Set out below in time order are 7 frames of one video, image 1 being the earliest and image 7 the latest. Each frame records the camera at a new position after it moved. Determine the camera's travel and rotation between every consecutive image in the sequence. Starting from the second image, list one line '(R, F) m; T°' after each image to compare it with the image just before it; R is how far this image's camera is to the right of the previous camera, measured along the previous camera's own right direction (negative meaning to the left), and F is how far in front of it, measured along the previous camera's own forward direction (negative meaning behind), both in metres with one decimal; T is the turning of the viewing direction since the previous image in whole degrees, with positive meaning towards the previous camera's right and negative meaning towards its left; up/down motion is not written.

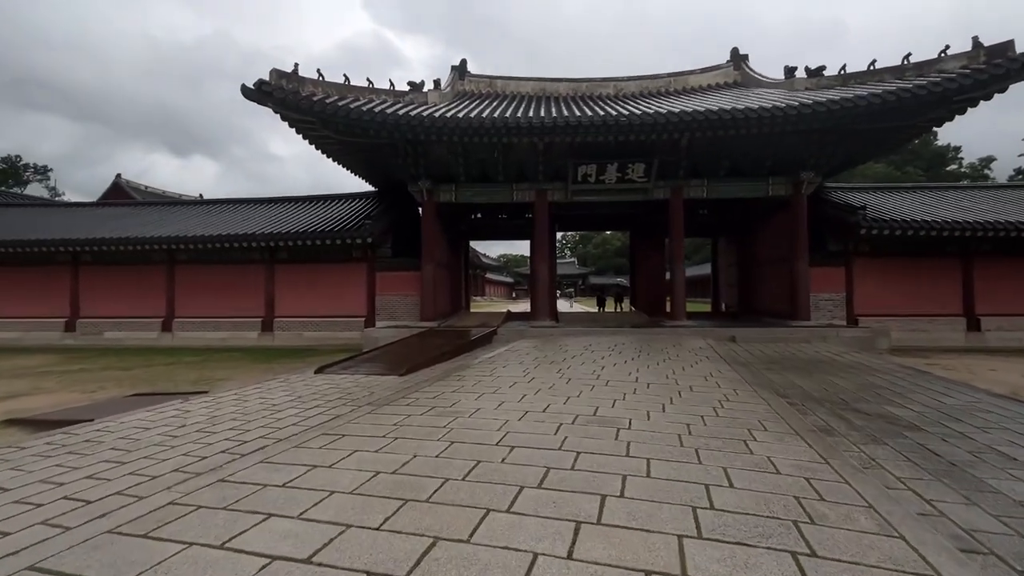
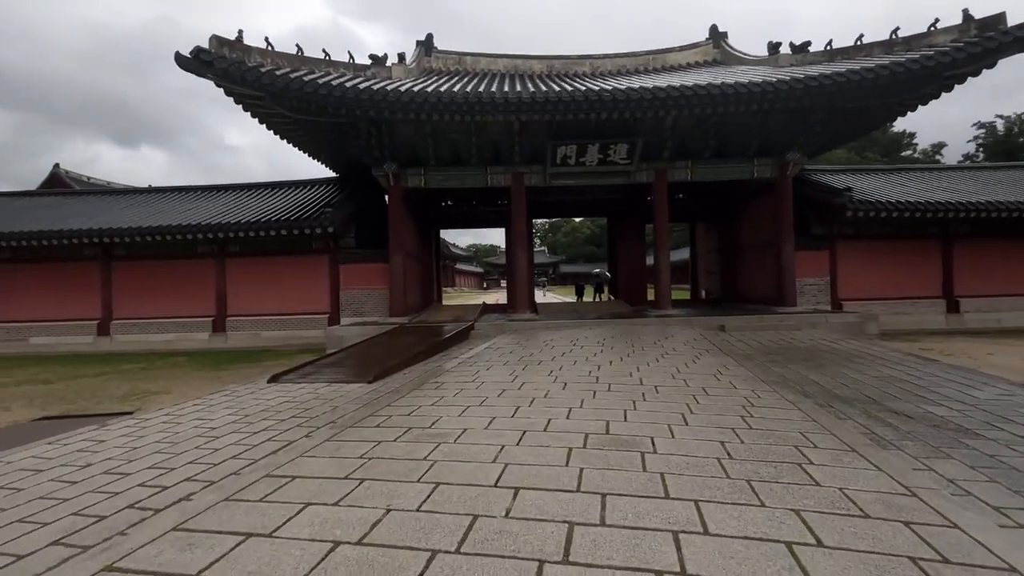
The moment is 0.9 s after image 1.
(-0.1, +0.7) m; +4°
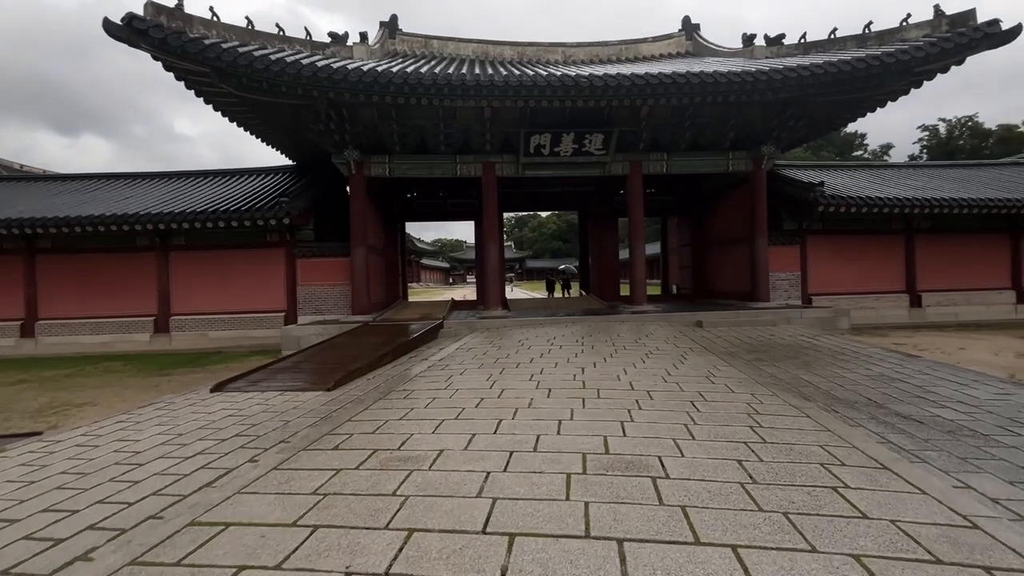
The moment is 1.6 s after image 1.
(-0.1, +0.5) m; +4°
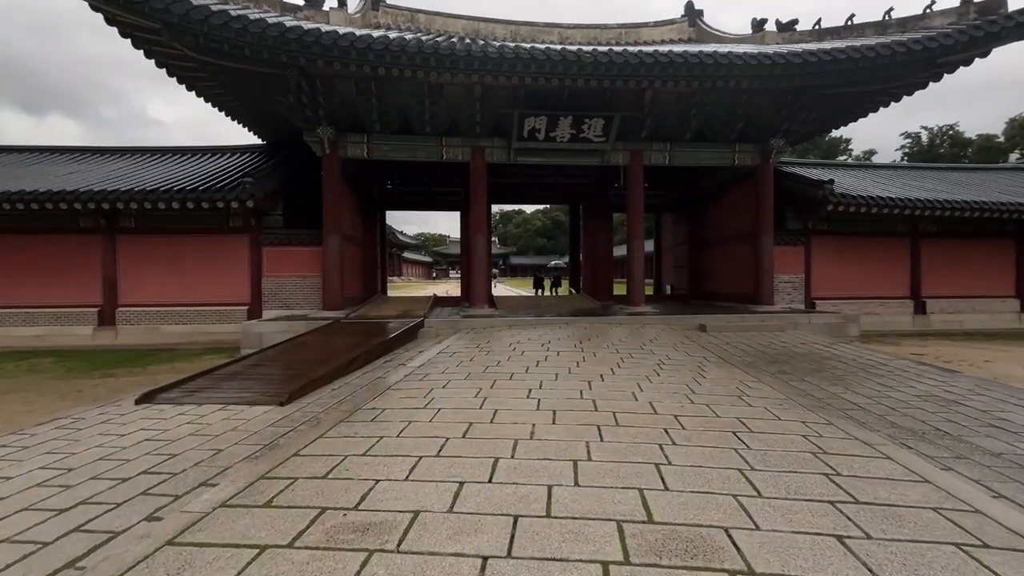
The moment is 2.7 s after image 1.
(-0.1, +0.8) m; +2°
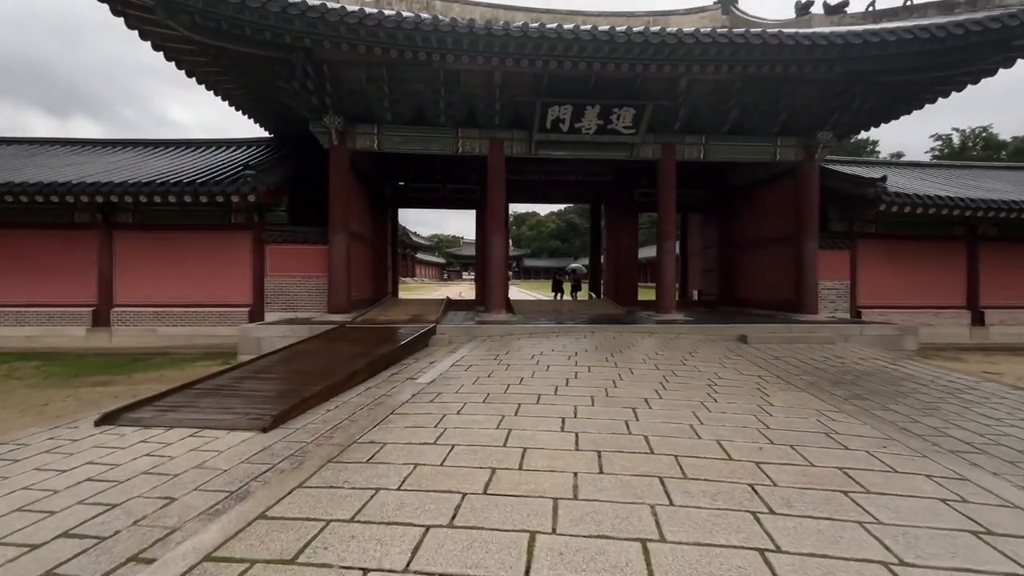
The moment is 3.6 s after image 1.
(-0.1, +0.7) m; -1°
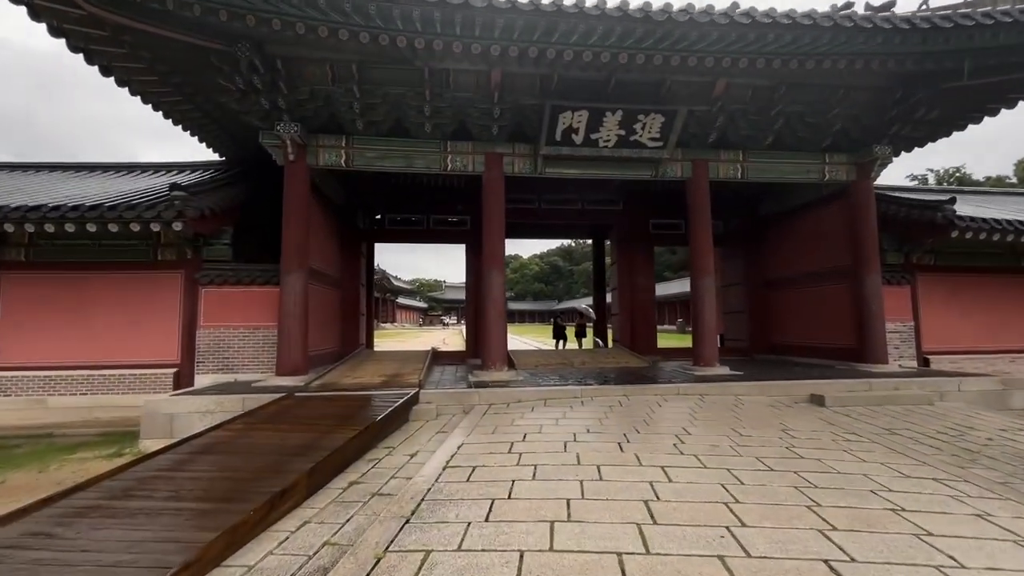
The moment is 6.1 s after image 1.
(-0.3, +1.7) m; +2°
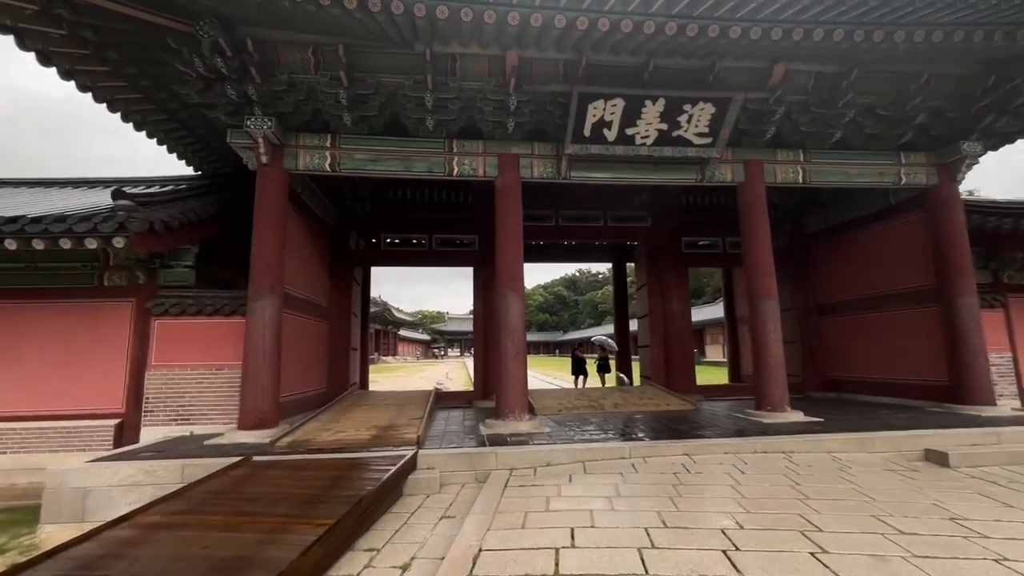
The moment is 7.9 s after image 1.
(-0.2, +1.2) m; 0°
